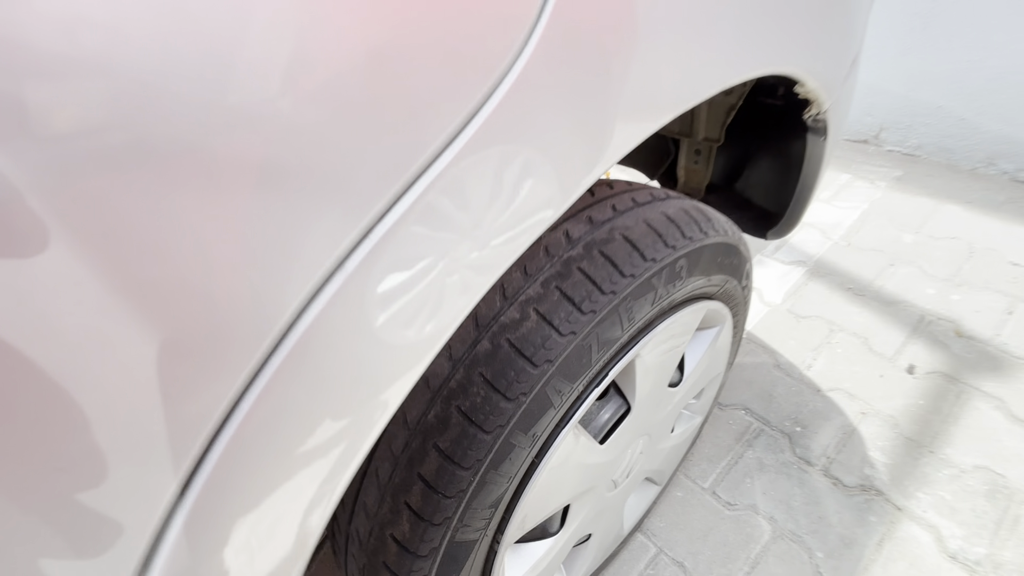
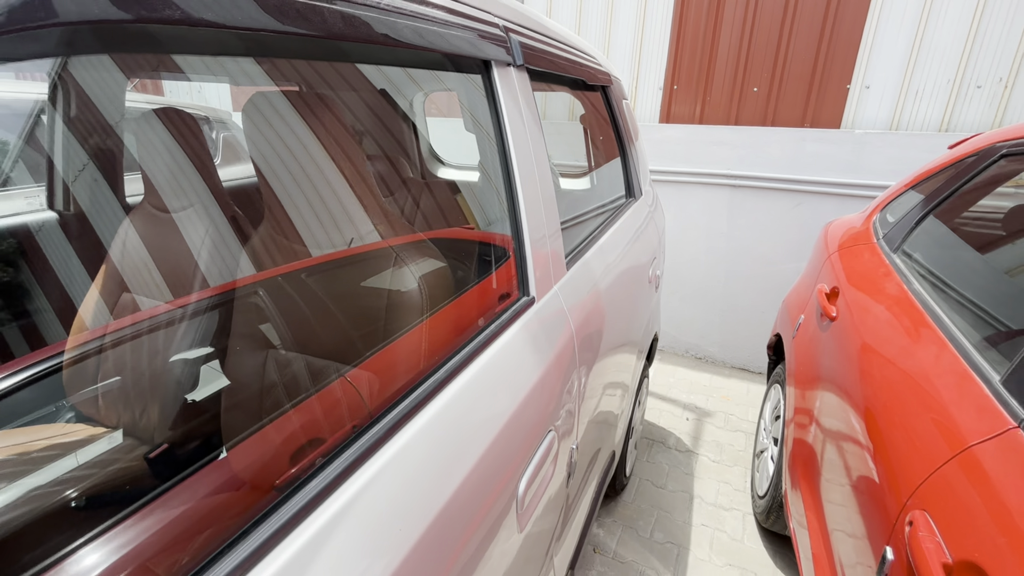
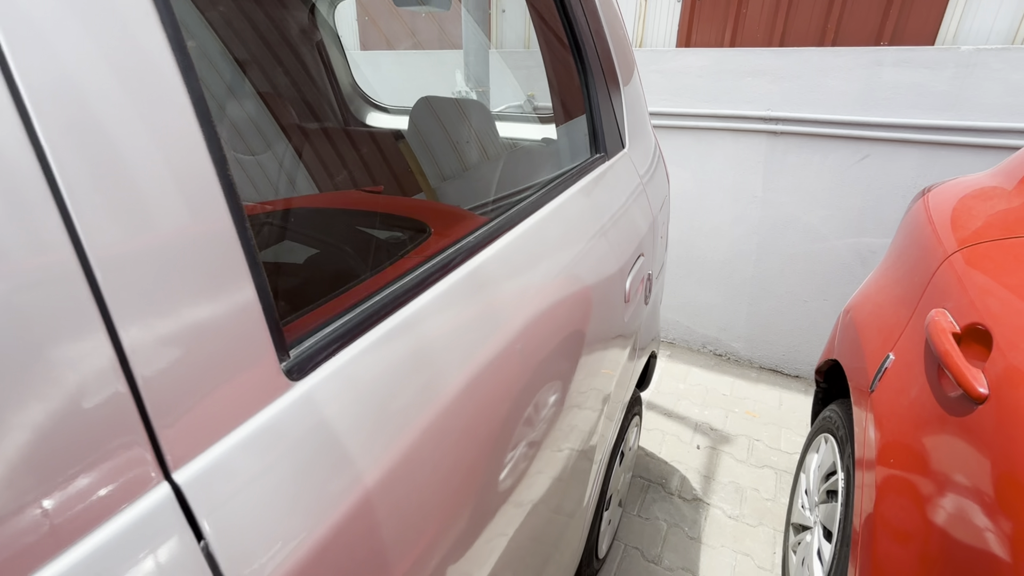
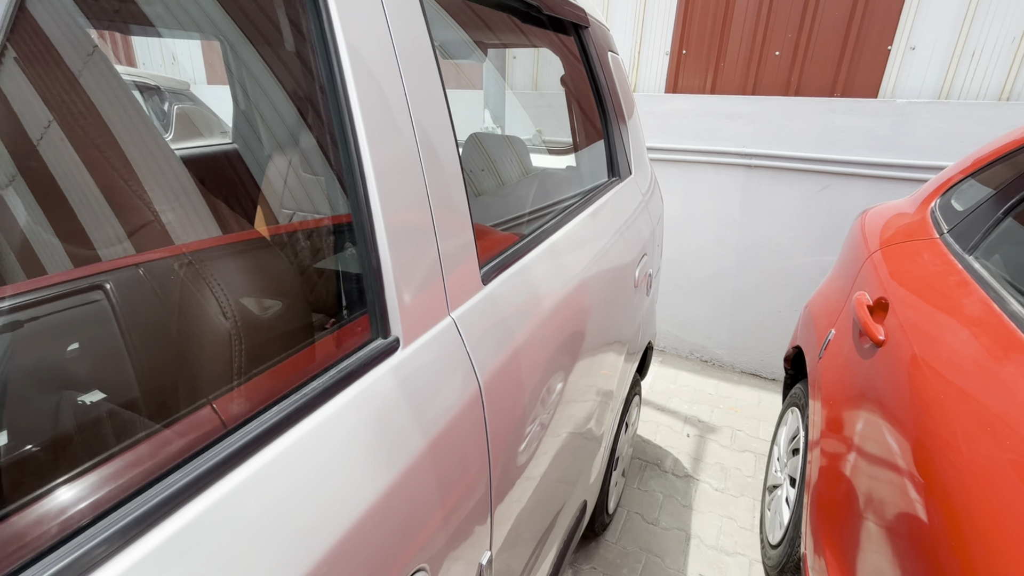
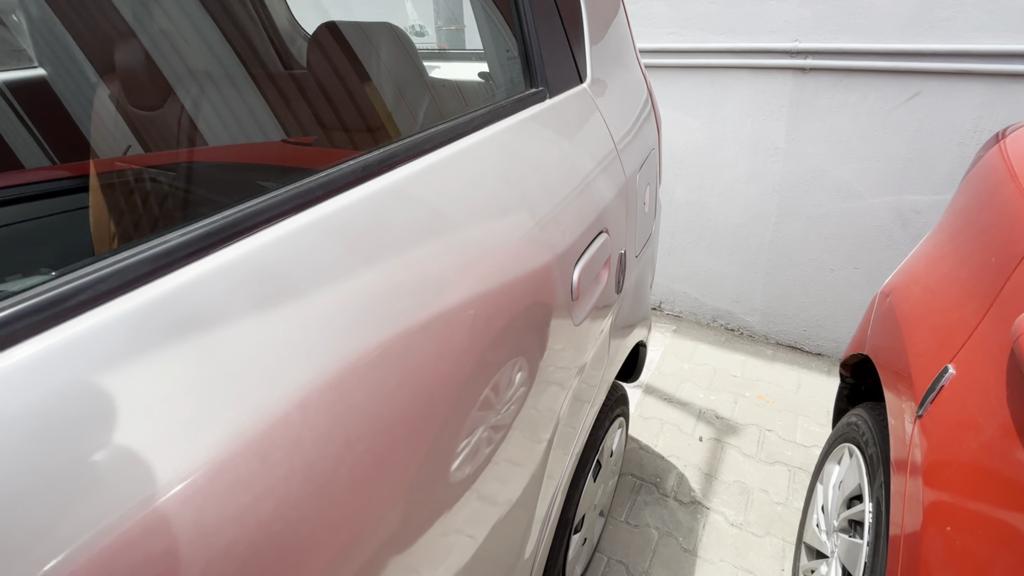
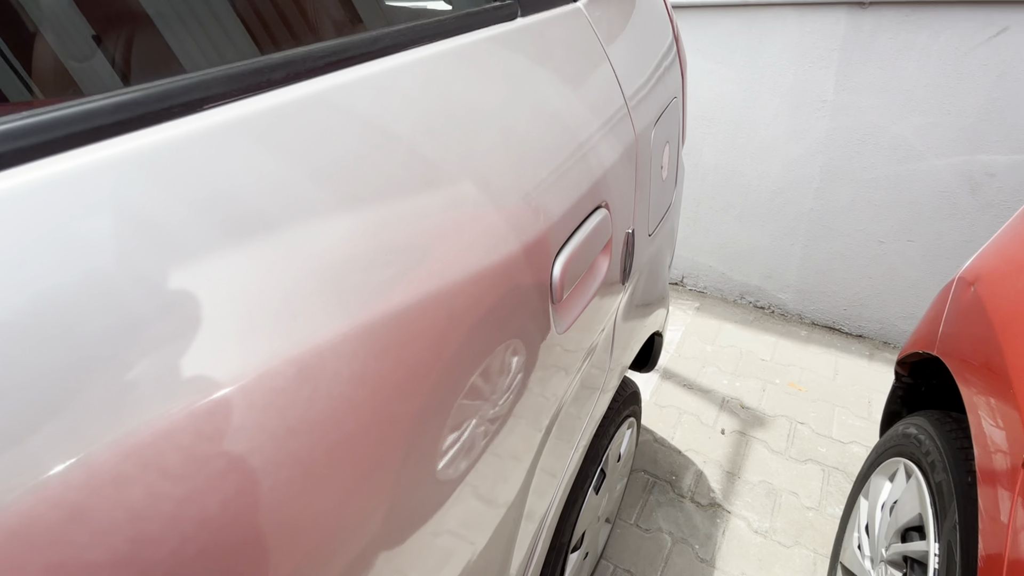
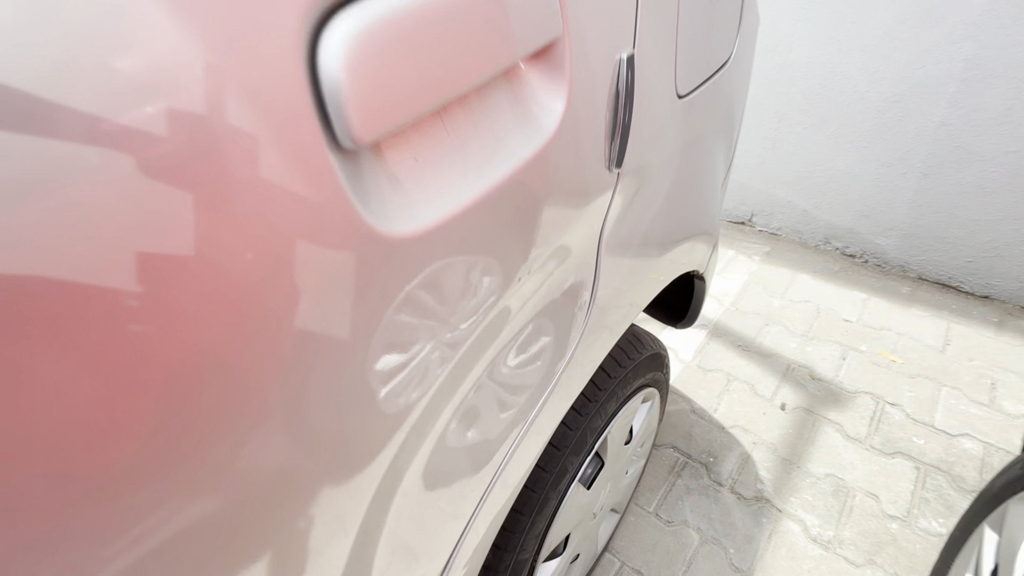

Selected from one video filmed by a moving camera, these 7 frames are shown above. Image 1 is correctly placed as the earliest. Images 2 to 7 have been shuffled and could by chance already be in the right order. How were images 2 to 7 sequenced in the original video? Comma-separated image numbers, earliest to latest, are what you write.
7, 6, 5, 3, 4, 2
